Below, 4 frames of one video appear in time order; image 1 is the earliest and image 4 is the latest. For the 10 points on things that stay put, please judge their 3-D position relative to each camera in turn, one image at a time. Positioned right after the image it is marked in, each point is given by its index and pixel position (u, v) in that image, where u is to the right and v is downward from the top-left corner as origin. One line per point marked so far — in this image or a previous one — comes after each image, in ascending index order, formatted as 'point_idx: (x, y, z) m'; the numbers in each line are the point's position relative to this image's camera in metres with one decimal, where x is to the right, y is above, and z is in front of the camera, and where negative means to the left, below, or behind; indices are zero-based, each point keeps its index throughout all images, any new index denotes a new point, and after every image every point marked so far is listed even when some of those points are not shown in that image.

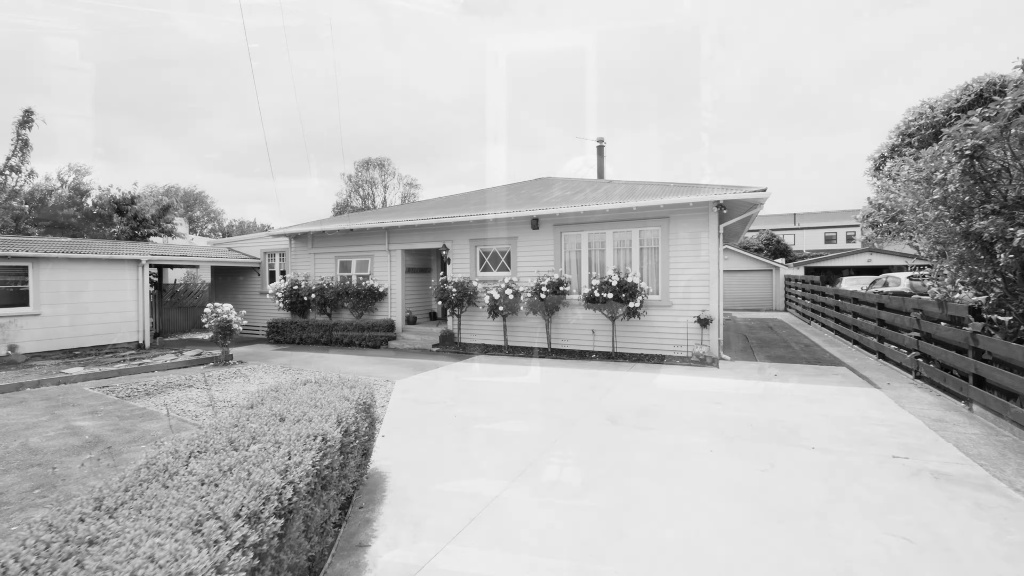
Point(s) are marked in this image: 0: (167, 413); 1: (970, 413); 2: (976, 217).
0: (-3.8, -1.4, +5.1) m
1: (+4.7, -1.3, +4.7) m
2: (+4.2, +0.6, +4.1) m
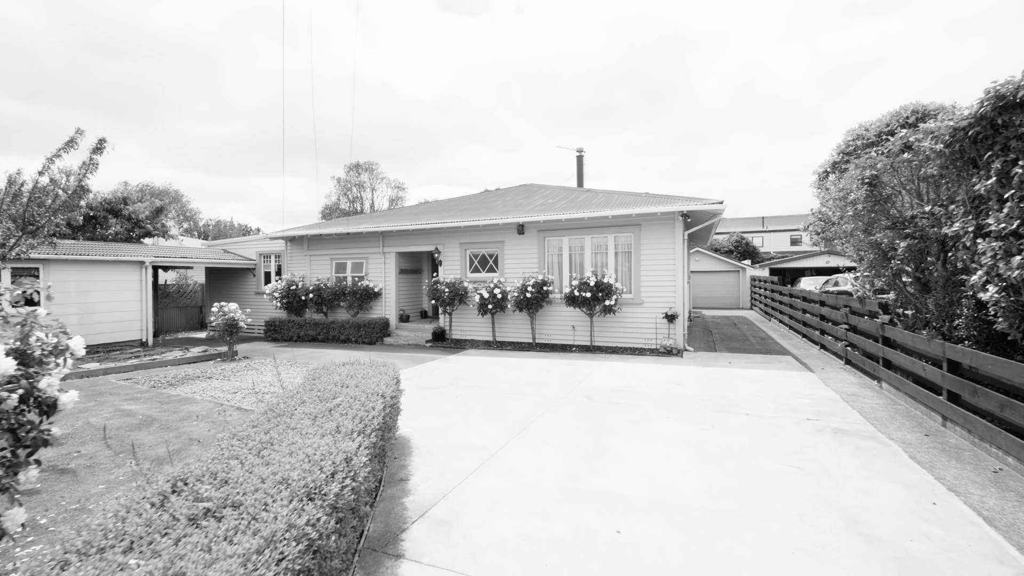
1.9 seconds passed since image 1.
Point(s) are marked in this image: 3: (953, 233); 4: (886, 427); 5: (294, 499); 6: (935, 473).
0: (-3.9, -1.4, +5.8) m
1: (+4.6, -1.3, +5.7) m
2: (+4.1, +0.7, +5.2) m
3: (+3.7, +0.5, +3.9) m
4: (+3.6, -1.3, +4.4) m
5: (-0.8, -0.7, +1.6) m
6: (+3.2, -1.4, +3.4) m
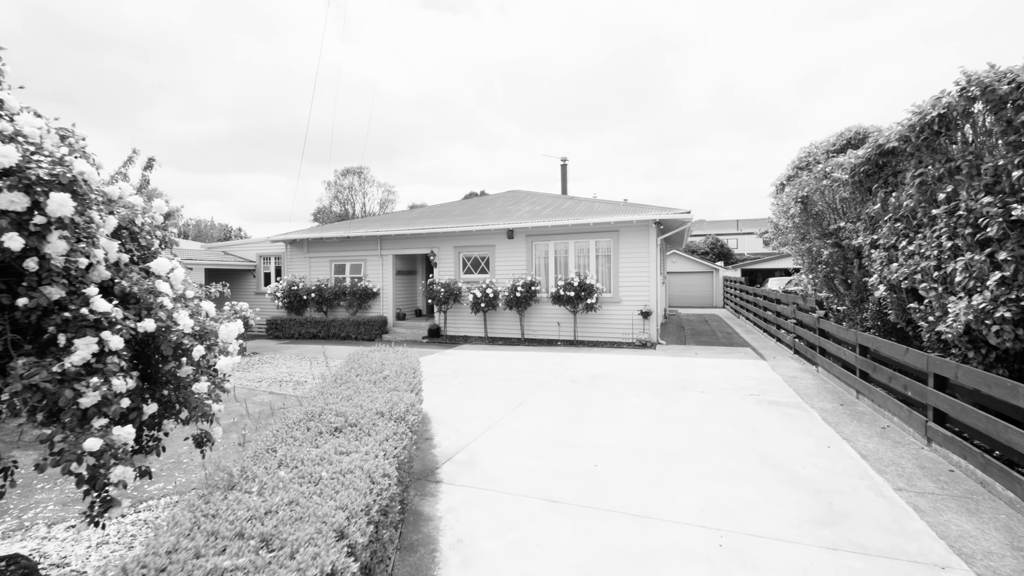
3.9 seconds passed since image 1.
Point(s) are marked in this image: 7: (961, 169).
0: (-4.0, -1.4, +6.6) m
1: (+4.5, -1.3, +6.8) m
2: (+4.1, +0.7, +6.2) m
3: (+3.7, +0.5, +5.0) m
4: (+3.6, -1.3, +5.5) m
5: (-0.7, -0.7, +2.5) m
6: (+3.2, -1.4, +4.5) m
7: (+3.3, +0.9, +3.4) m
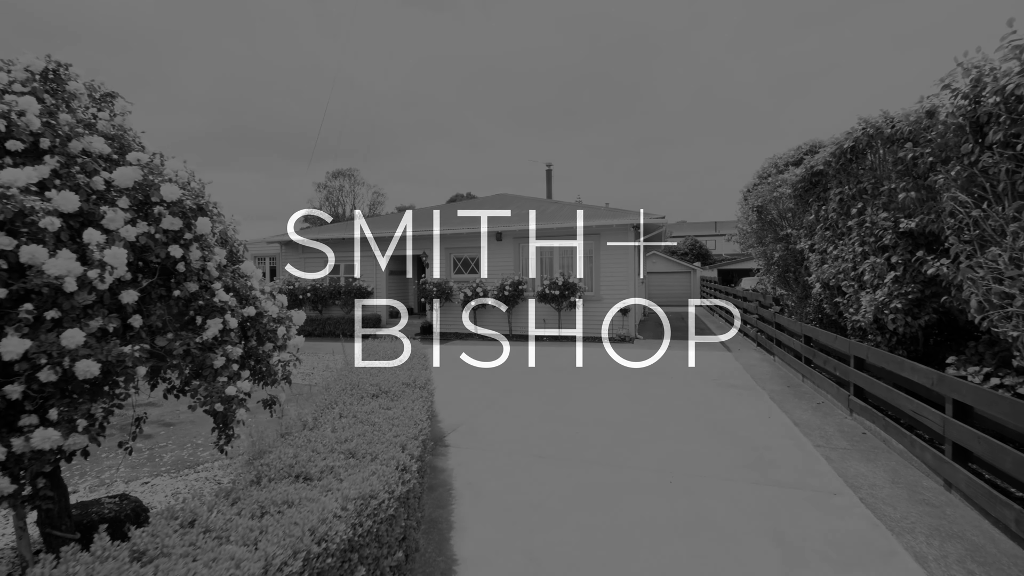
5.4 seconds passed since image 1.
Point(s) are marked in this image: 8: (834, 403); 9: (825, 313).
0: (-4.1, -1.4, +7.2) m
1: (+4.4, -1.2, +7.7) m
2: (+3.9, +0.7, +7.1) m
3: (+3.6, +0.5, +5.8) m
4: (+3.5, -1.3, +6.3) m
5: (-0.7, -0.7, +3.2) m
6: (+3.1, -1.3, +5.3) m
7: (+3.3, +0.9, +4.3) m
8: (+3.7, -1.3, +5.2) m
9: (+4.1, -0.3, +6.1) m
